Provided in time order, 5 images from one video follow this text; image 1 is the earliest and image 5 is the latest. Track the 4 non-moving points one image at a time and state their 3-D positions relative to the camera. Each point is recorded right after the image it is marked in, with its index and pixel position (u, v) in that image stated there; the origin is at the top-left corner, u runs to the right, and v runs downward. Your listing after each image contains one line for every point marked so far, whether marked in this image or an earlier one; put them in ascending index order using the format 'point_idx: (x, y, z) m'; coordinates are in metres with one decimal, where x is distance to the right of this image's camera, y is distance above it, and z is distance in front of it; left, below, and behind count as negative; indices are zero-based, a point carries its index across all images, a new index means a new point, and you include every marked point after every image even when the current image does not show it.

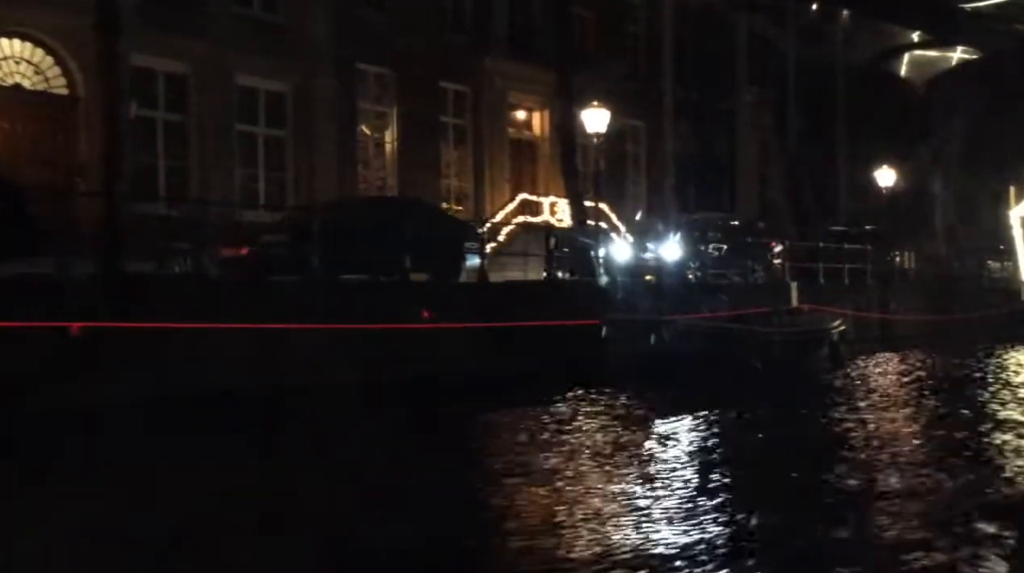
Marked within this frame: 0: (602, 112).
0: (+1.4, +2.7, +19.7) m
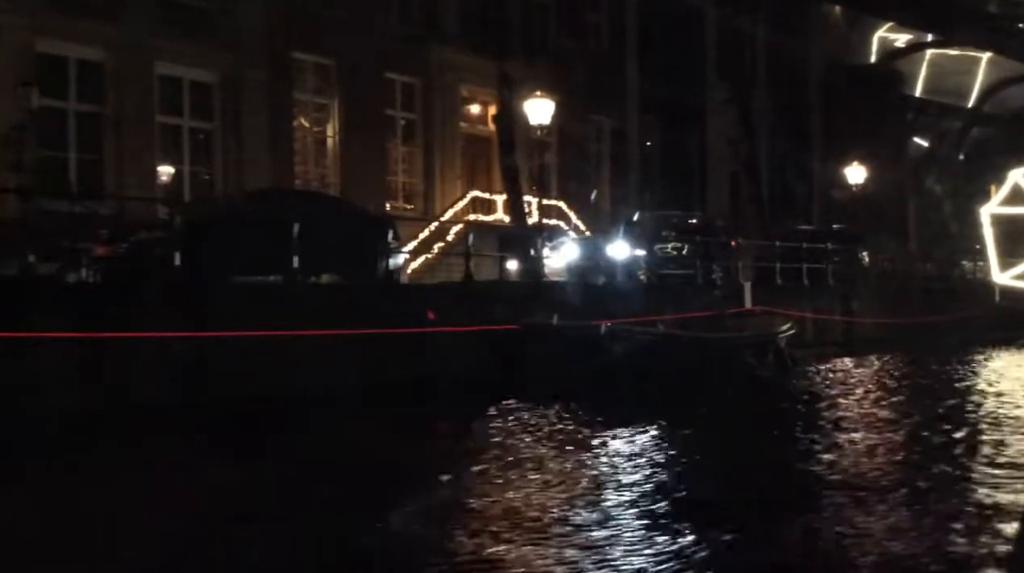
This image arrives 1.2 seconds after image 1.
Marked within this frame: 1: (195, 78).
0: (+0.5, +2.6, +18.6) m
1: (-4.8, +3.2, +19.8) m
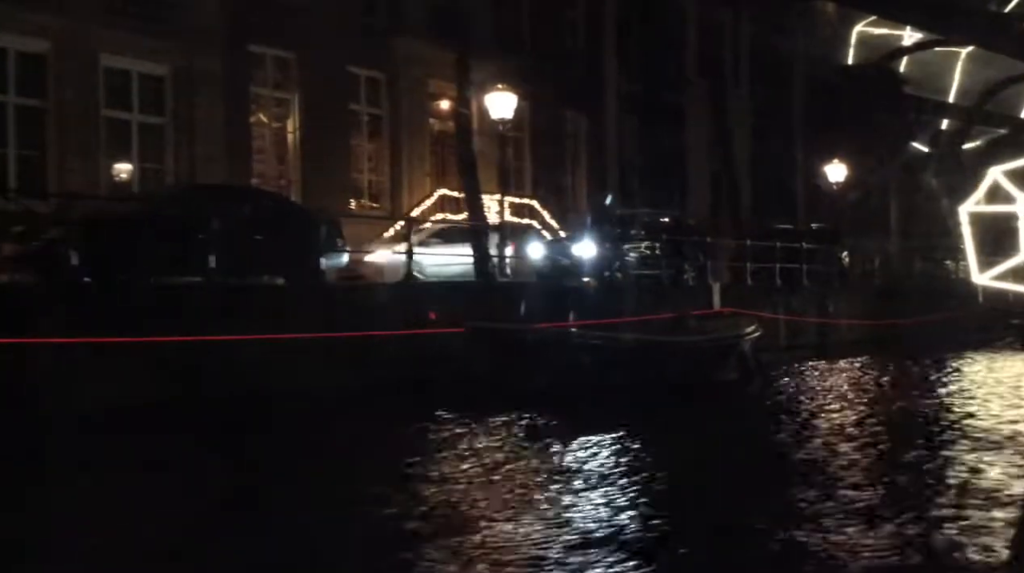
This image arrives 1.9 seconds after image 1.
0: (-0.1, +2.6, +17.9) m
1: (-5.4, +3.2, +19.1) m
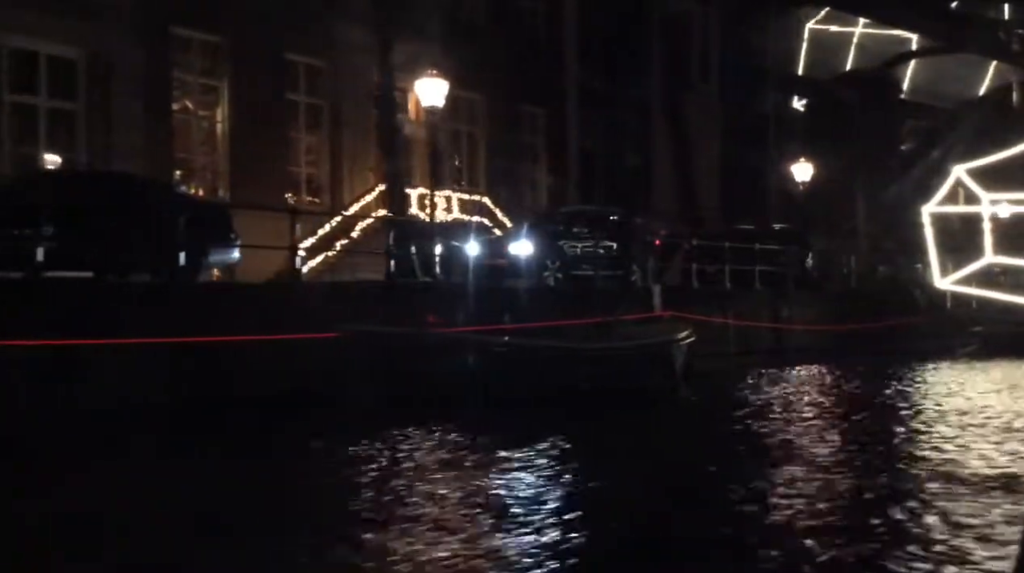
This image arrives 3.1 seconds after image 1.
0: (-0.9, +2.6, +16.7) m
1: (-6.3, +3.2, +17.9) m
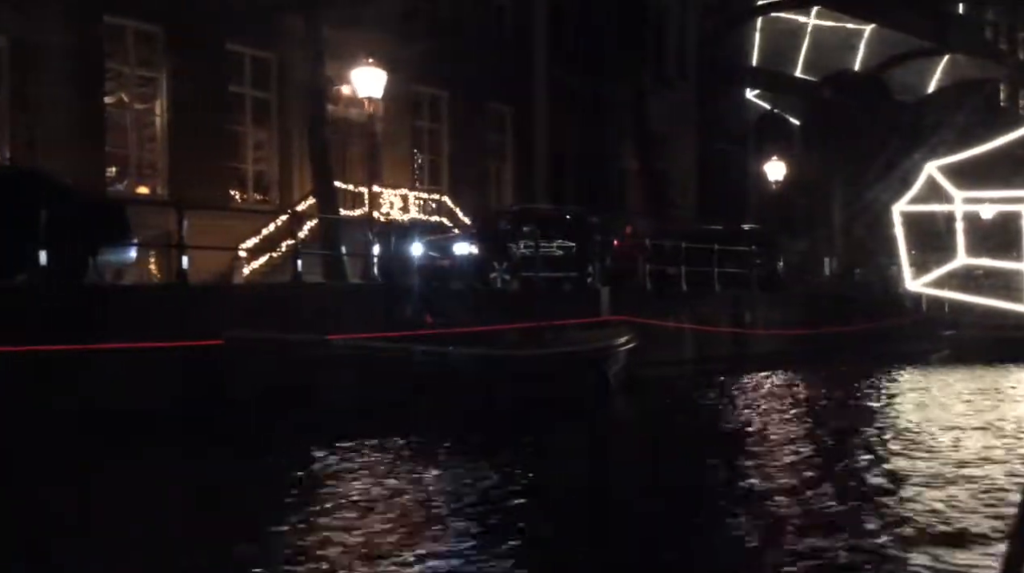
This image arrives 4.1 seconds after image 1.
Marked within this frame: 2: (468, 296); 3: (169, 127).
0: (-1.6, +2.6, +15.7) m
1: (-7.0, +3.2, +16.9) m
2: (-0.6, -0.1, +16.6) m
3: (-5.3, +2.5, +19.9) m
